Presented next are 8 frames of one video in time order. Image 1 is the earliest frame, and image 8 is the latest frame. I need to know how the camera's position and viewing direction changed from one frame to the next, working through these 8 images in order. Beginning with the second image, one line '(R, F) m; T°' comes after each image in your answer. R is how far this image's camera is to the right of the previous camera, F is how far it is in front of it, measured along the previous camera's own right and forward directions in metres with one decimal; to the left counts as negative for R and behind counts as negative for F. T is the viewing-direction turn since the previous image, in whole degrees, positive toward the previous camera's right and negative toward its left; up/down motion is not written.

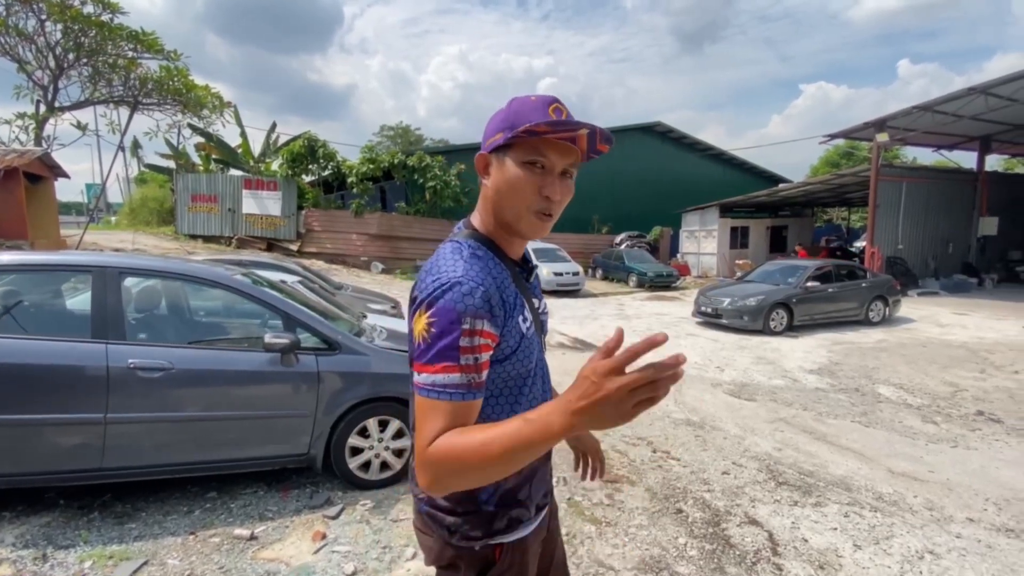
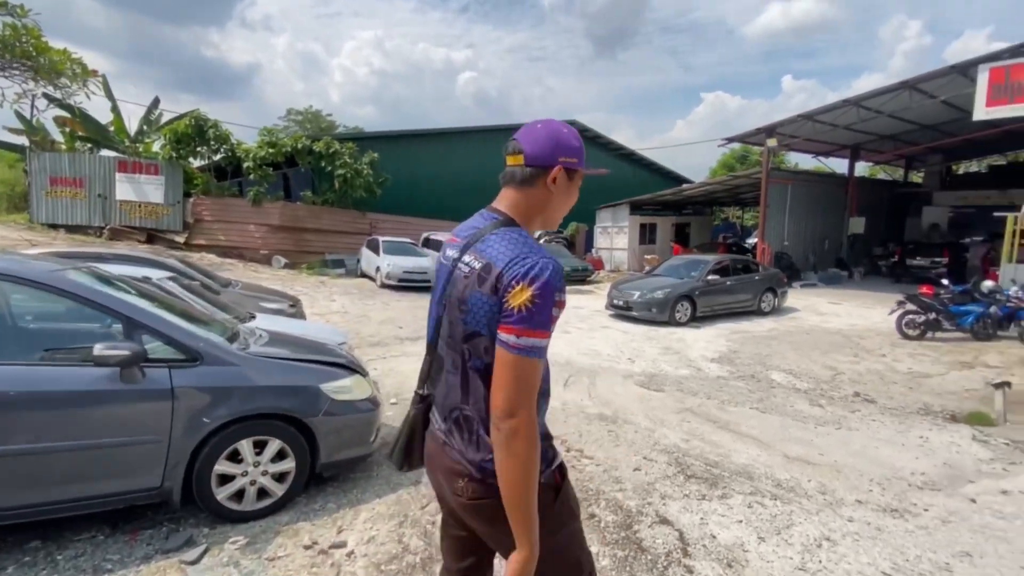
(+0.1, +0.3) m; +9°
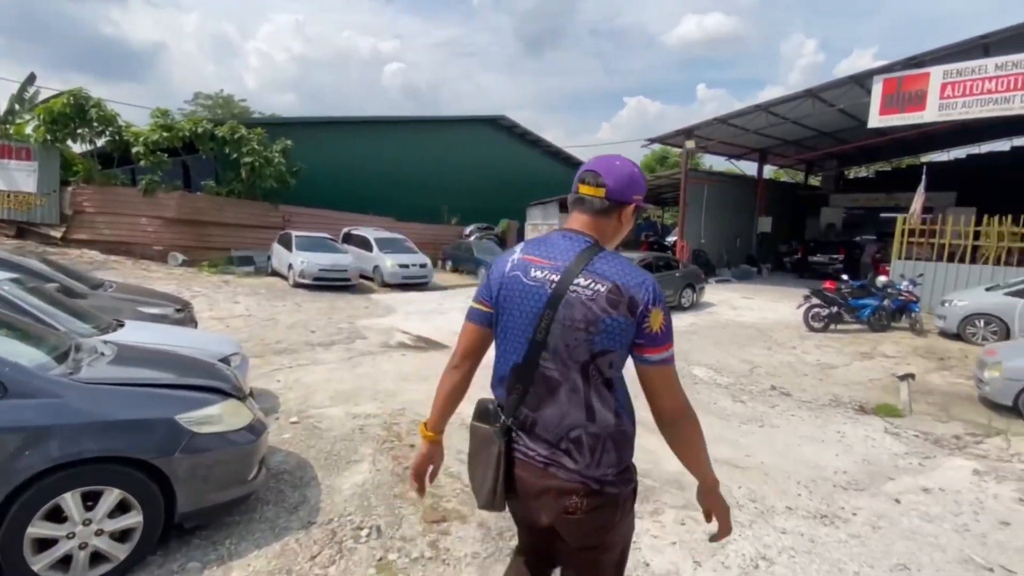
(+0.1, +0.5) m; +8°
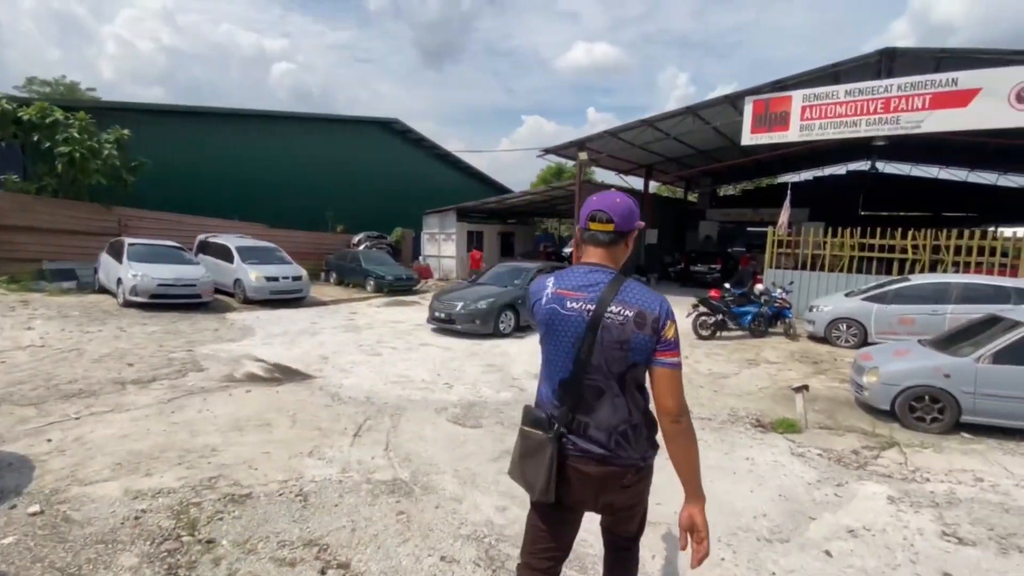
(+0.3, +1.0) m; +12°
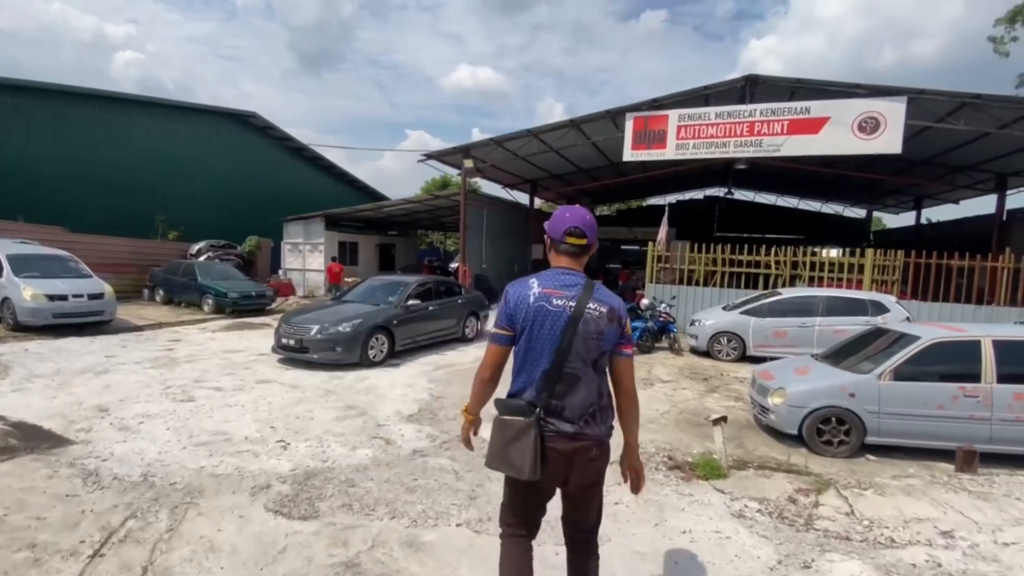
(+0.2, +1.4) m; +14°
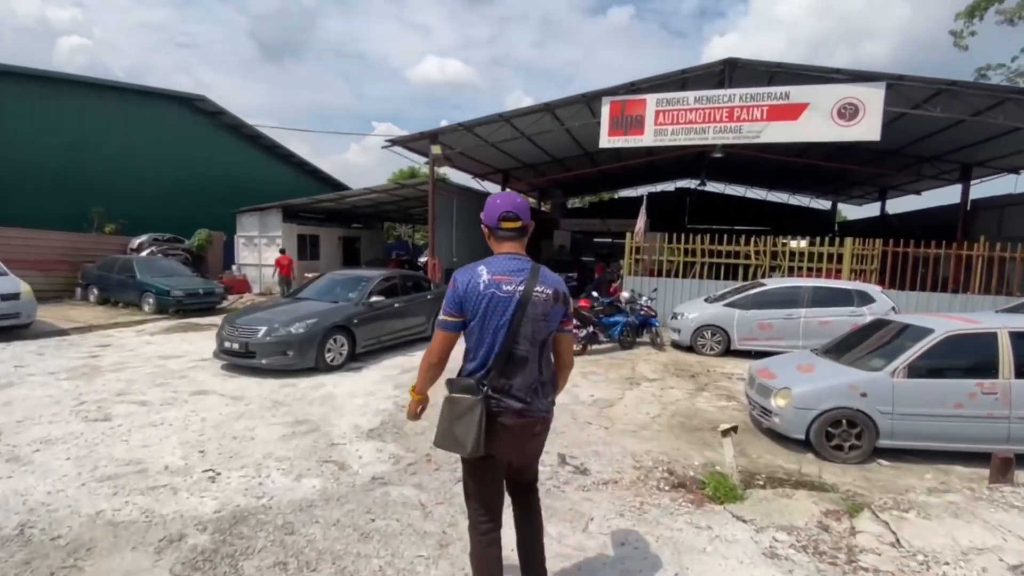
(0.0, +0.7) m; +4°
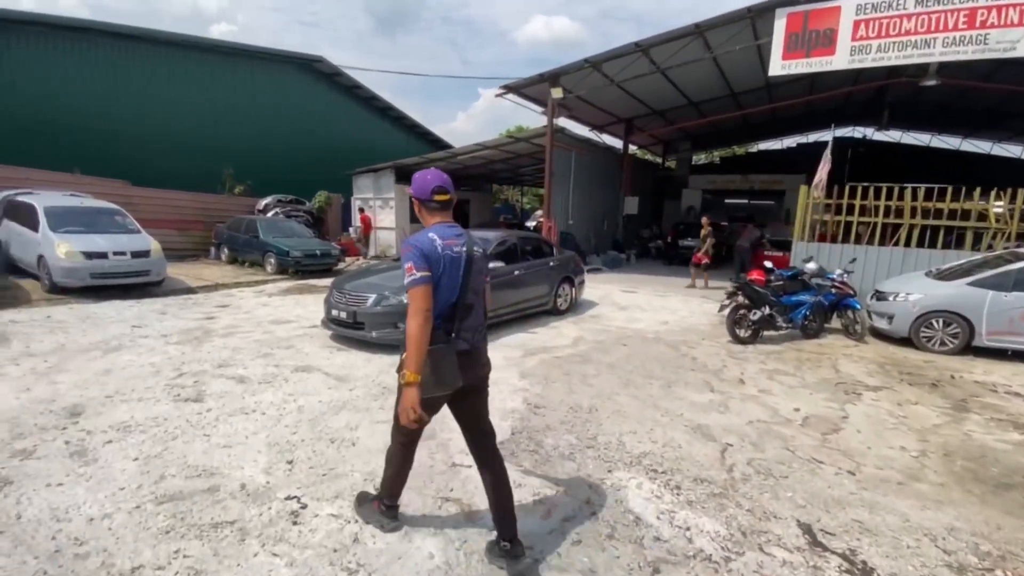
(-0.7, +1.6) m; -12°
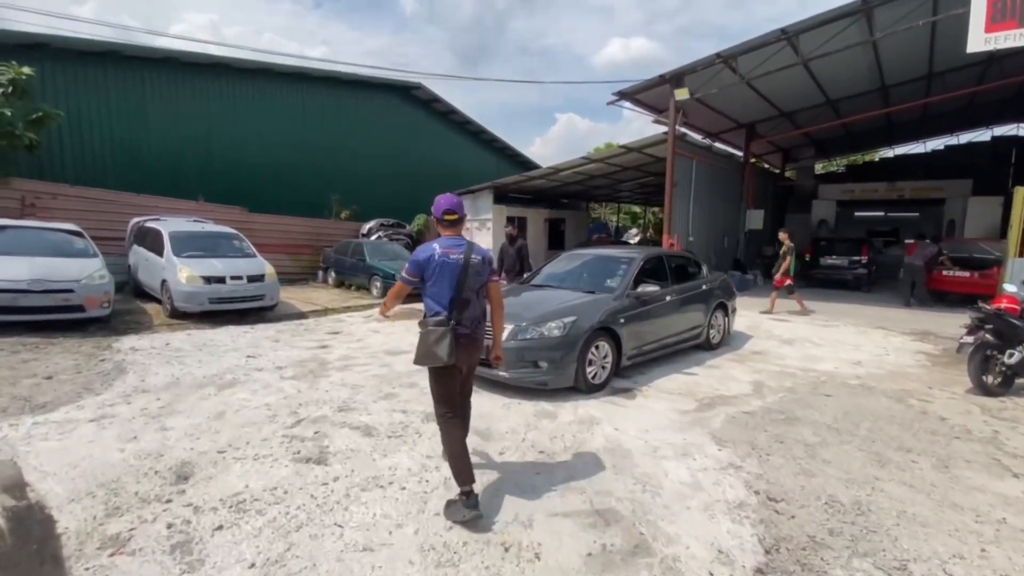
(-0.9, +1.1) m; -9°
